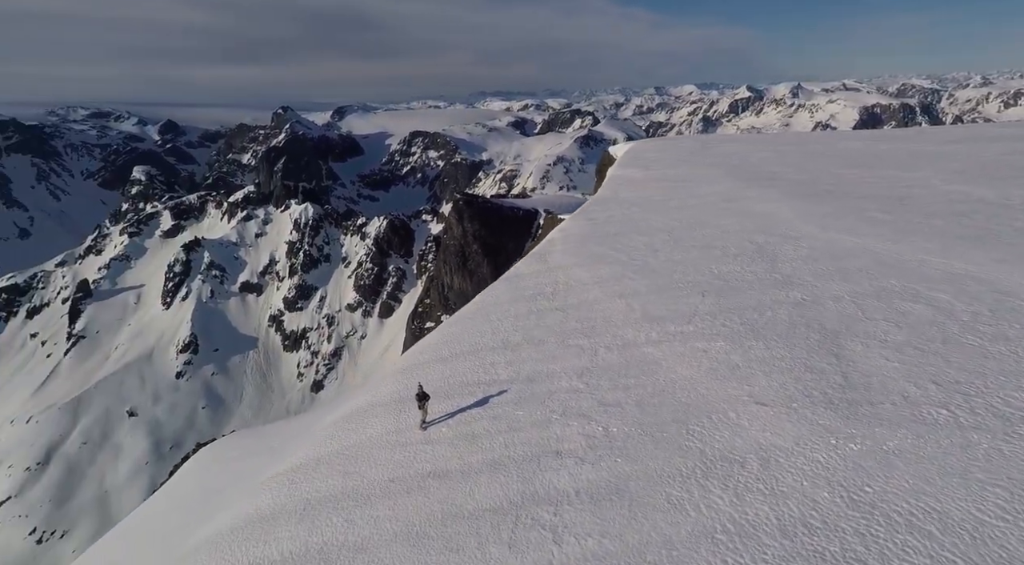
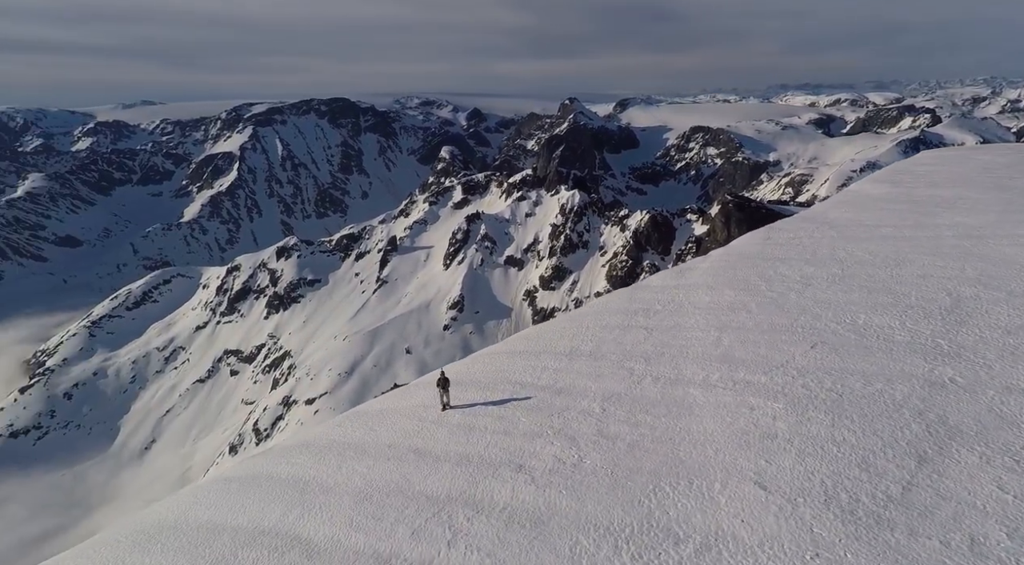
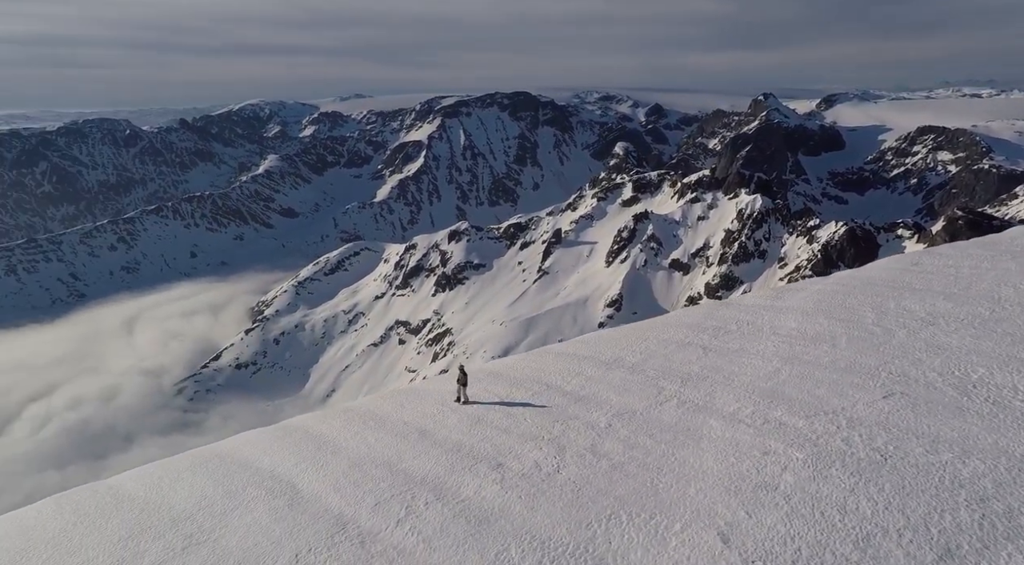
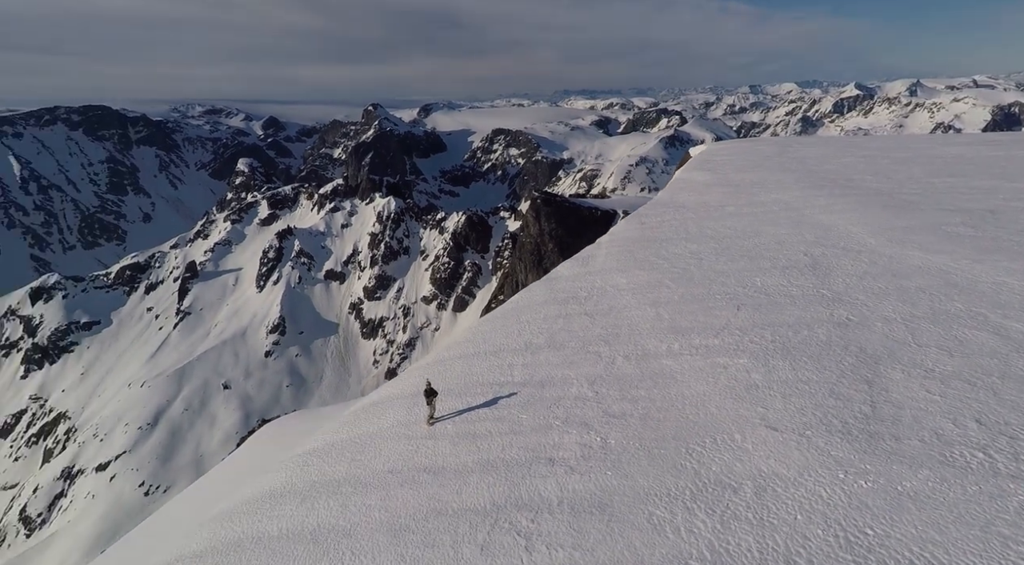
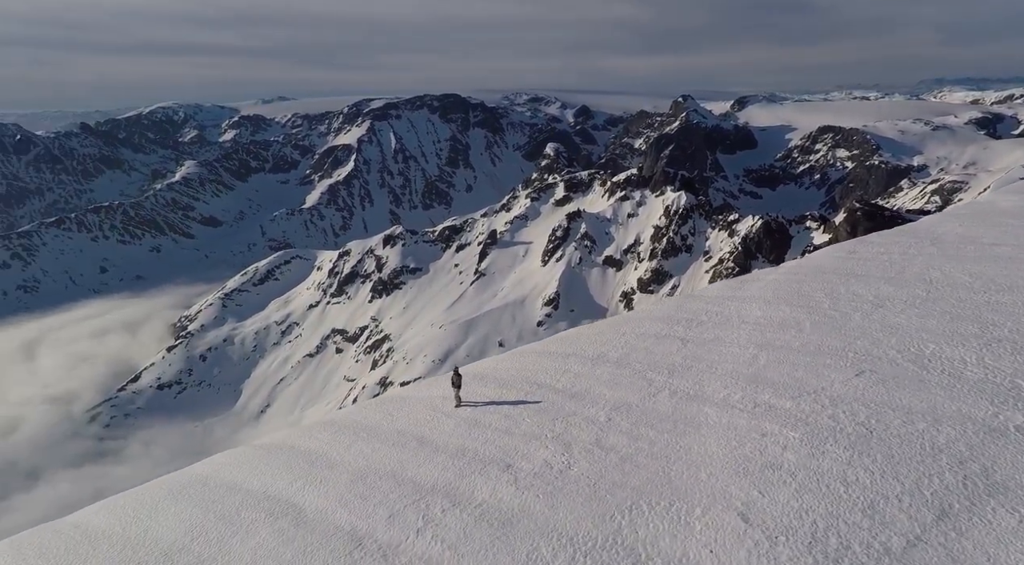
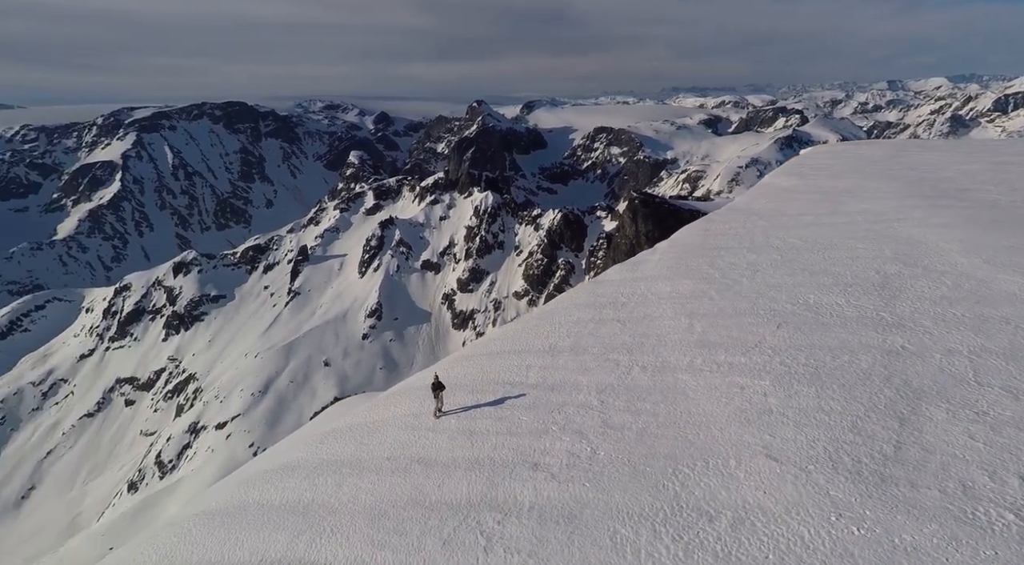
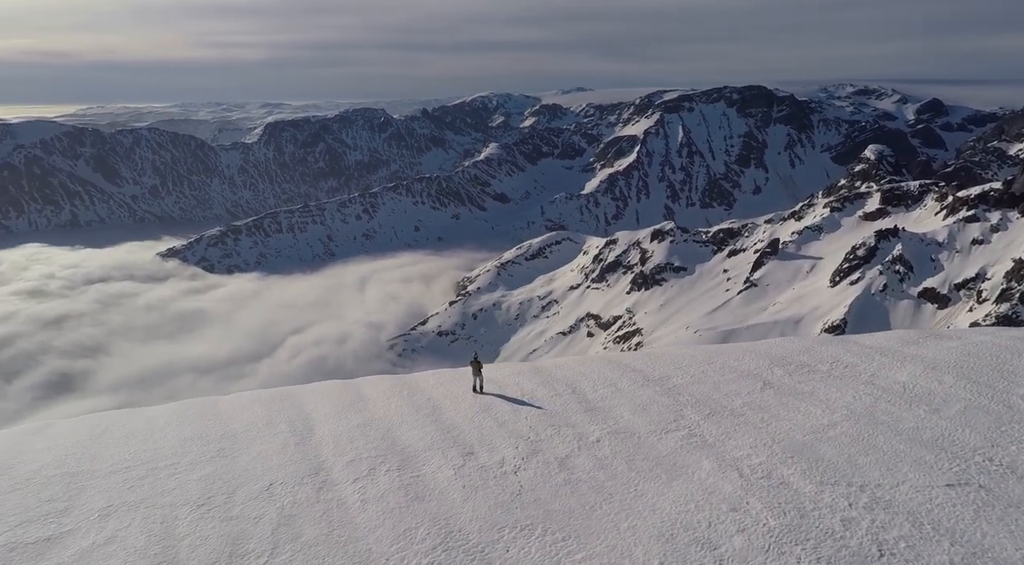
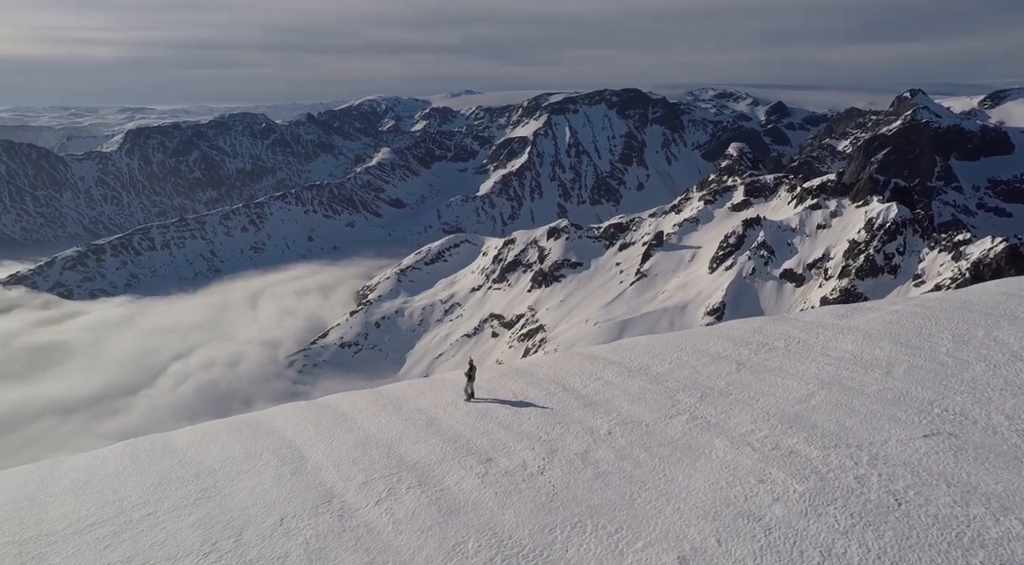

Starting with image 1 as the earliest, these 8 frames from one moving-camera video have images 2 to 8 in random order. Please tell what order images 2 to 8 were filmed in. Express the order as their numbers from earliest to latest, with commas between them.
4, 6, 2, 5, 3, 8, 7
